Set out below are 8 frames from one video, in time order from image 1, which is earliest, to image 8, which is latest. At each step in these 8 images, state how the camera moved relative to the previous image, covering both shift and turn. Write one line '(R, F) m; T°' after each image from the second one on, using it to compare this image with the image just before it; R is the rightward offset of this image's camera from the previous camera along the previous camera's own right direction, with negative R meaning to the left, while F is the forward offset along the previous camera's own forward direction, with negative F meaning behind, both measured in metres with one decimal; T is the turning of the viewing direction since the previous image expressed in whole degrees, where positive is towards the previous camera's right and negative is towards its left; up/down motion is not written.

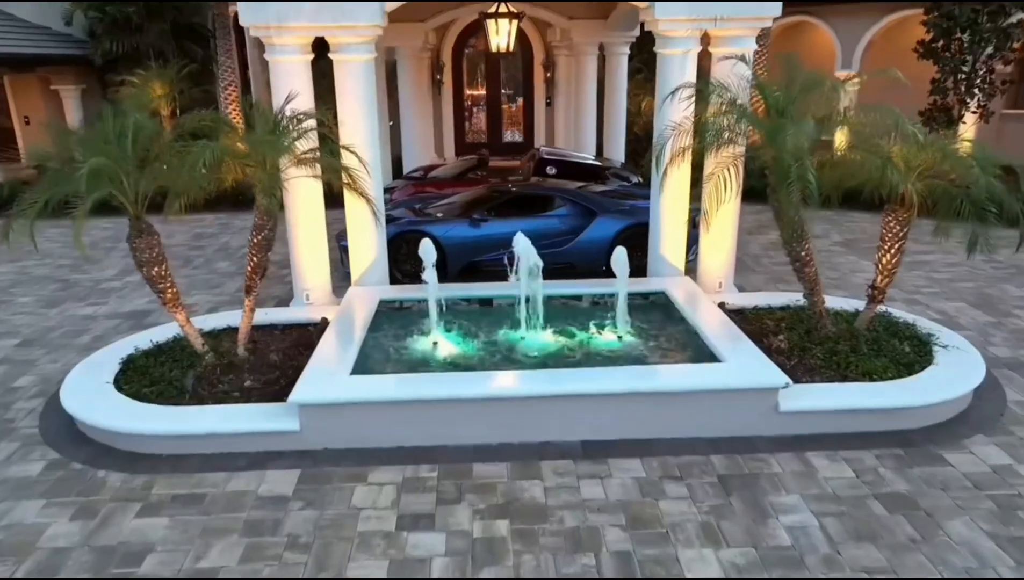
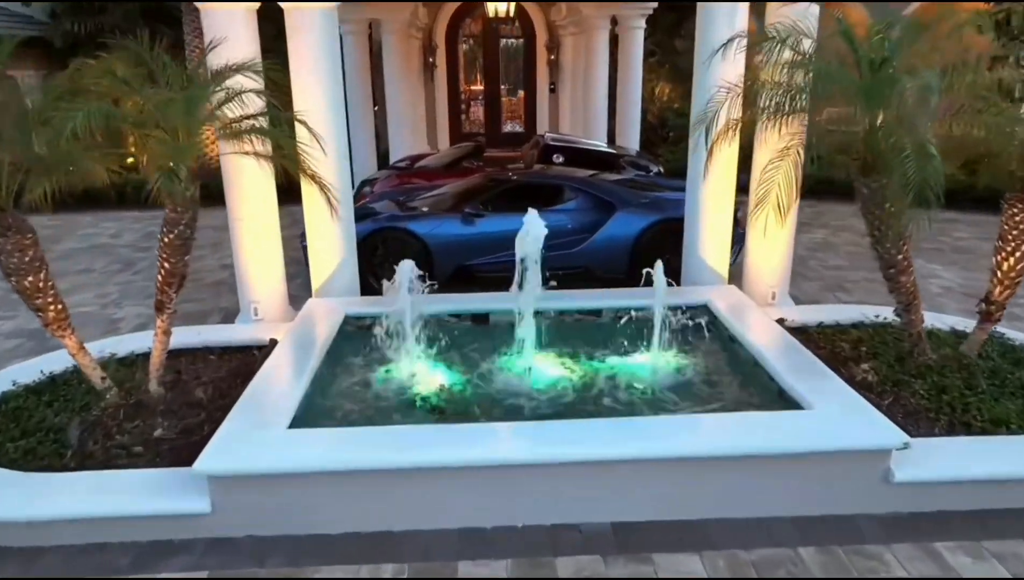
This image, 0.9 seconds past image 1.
(0.0, +1.5) m; 0°
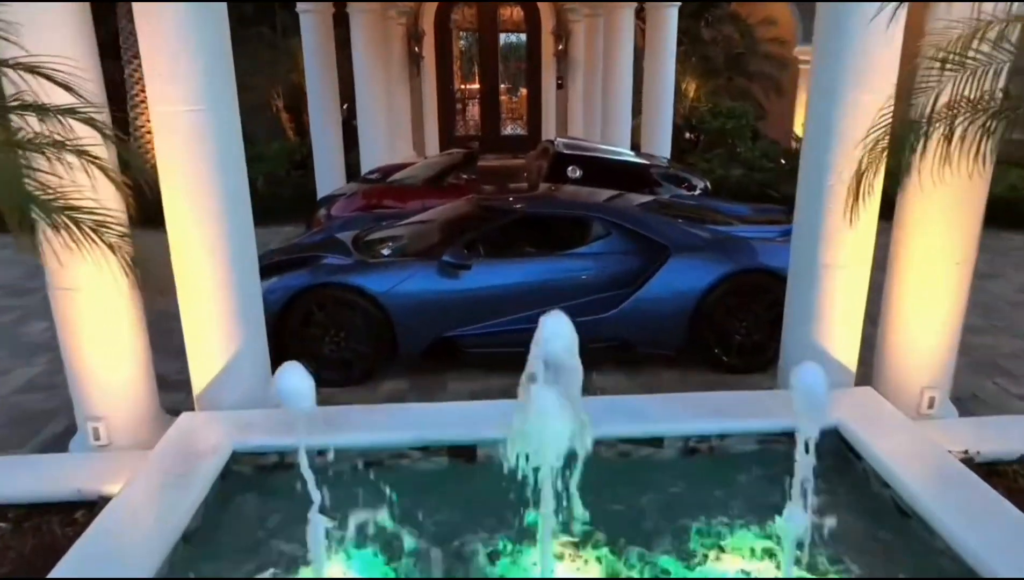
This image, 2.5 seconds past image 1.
(0.0, +2.3) m; 0°
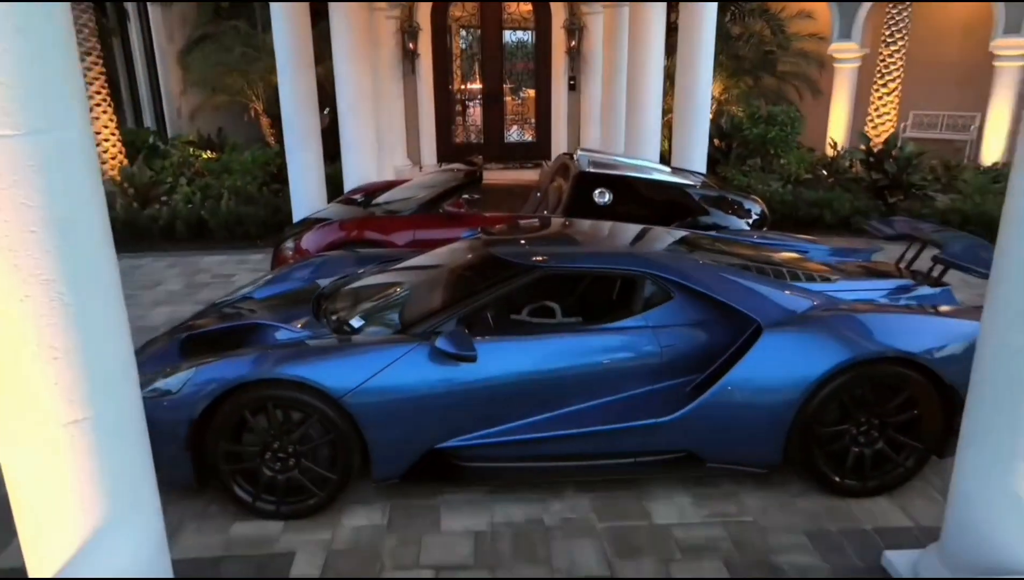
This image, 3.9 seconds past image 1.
(-0.1, +1.4) m; 0°
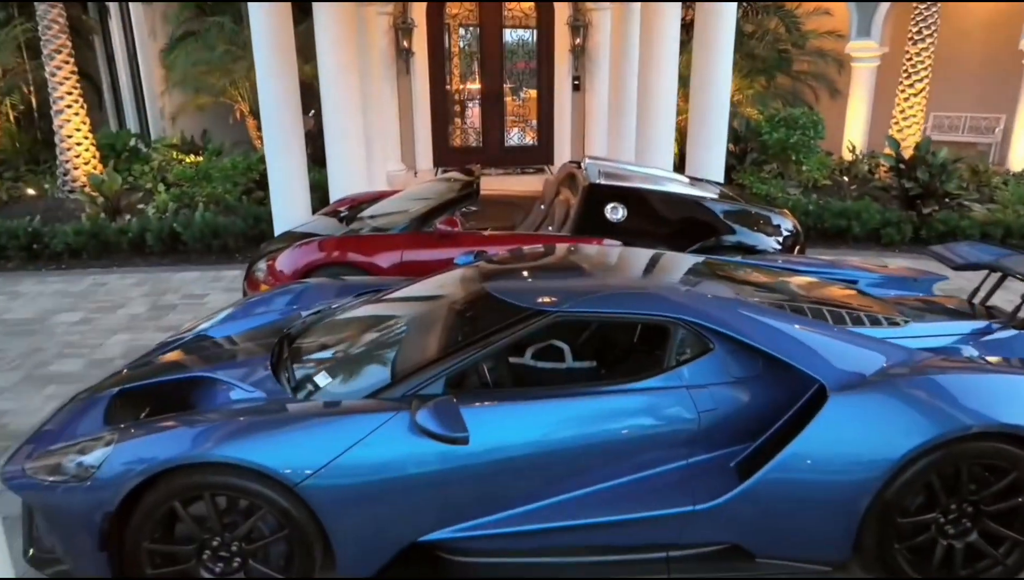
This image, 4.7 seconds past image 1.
(0.0, +0.7) m; 0°
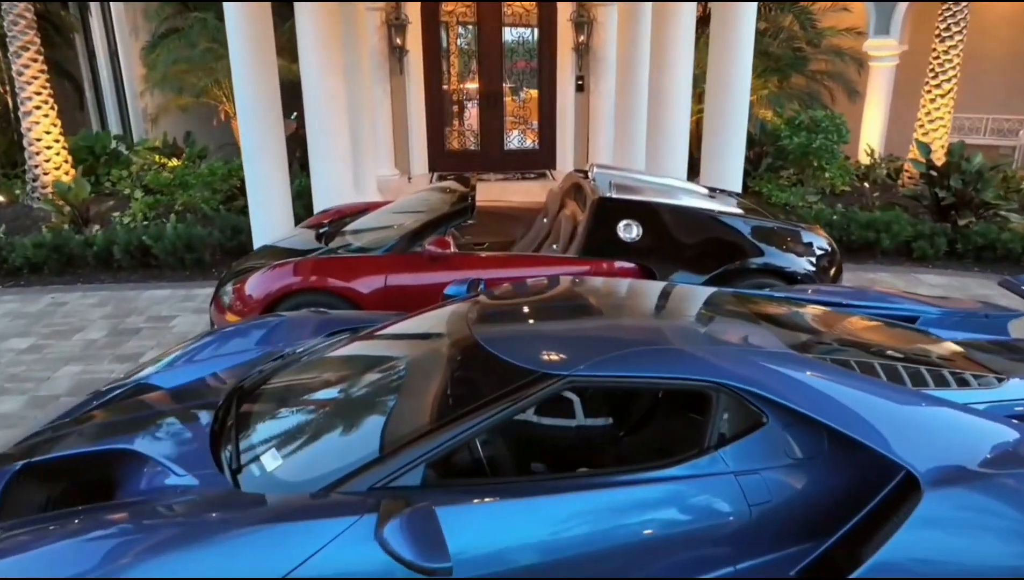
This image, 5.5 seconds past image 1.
(0.0, +0.6) m; 0°
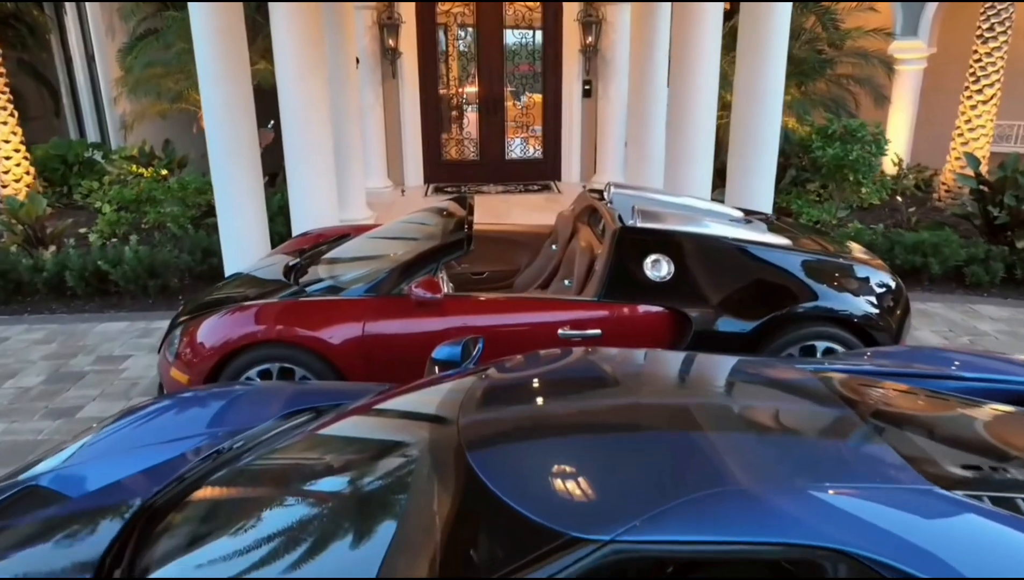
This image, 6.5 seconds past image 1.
(0.0, +0.8) m; 0°
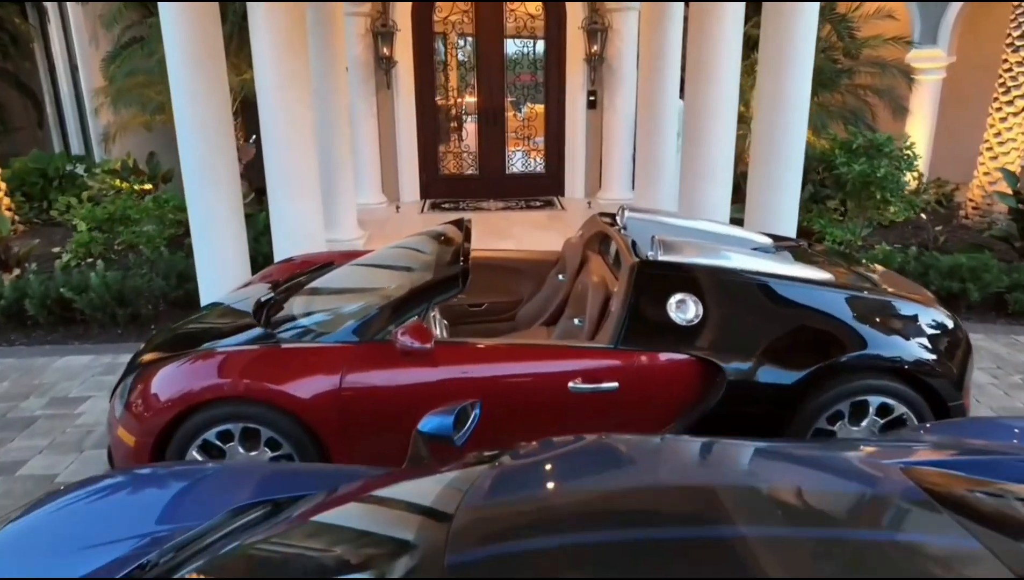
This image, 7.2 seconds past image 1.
(0.0, +0.5) m; 0°
